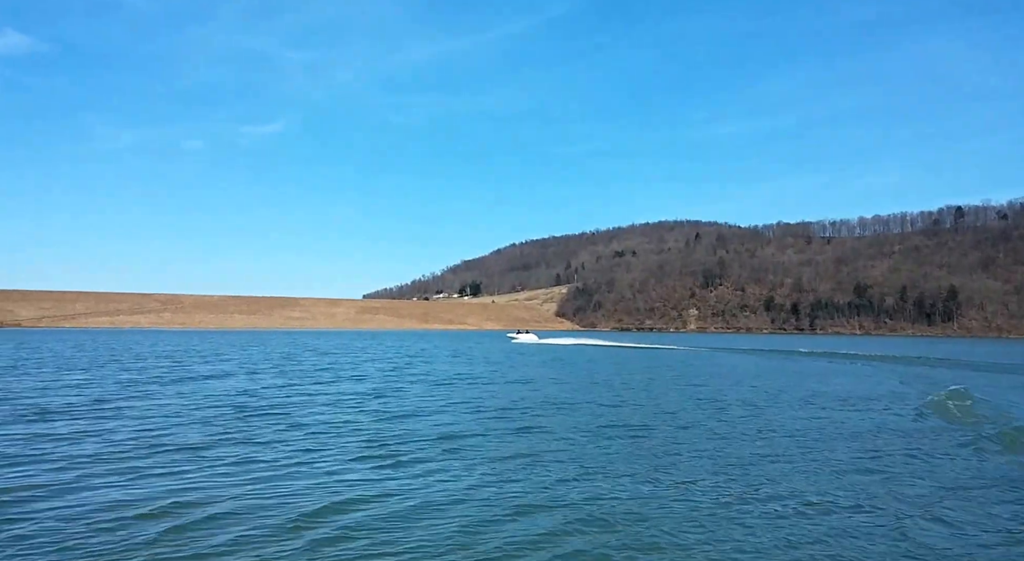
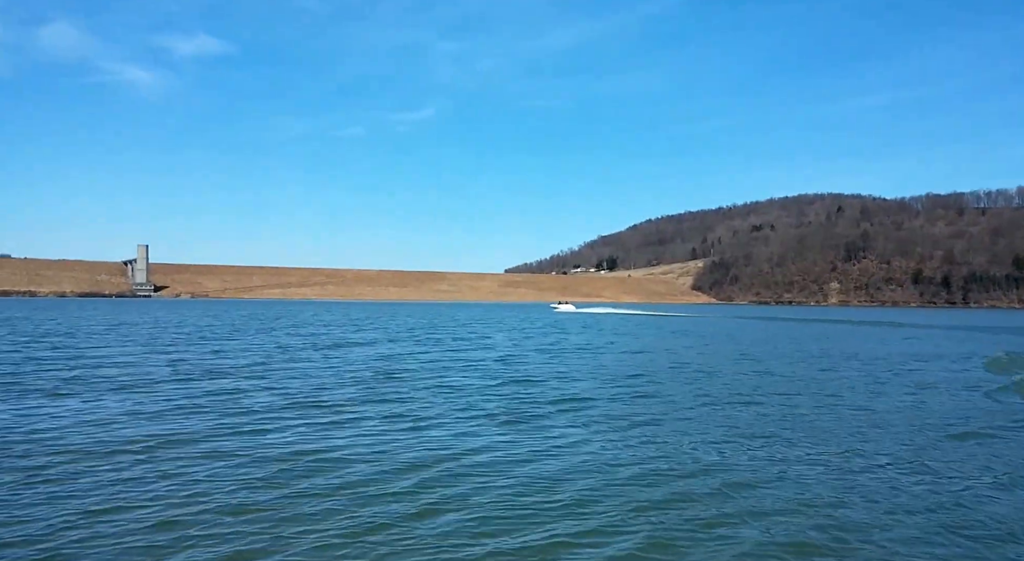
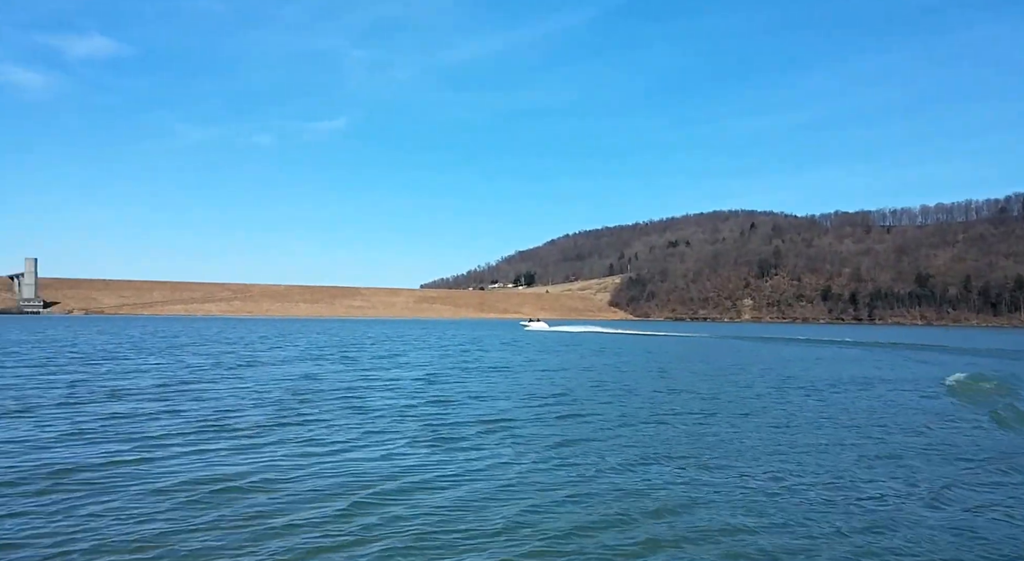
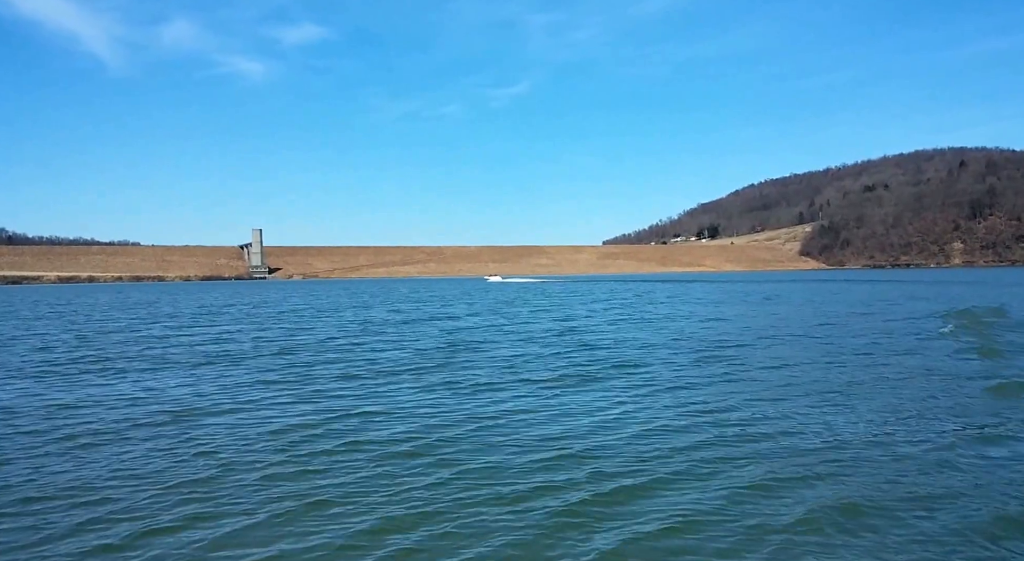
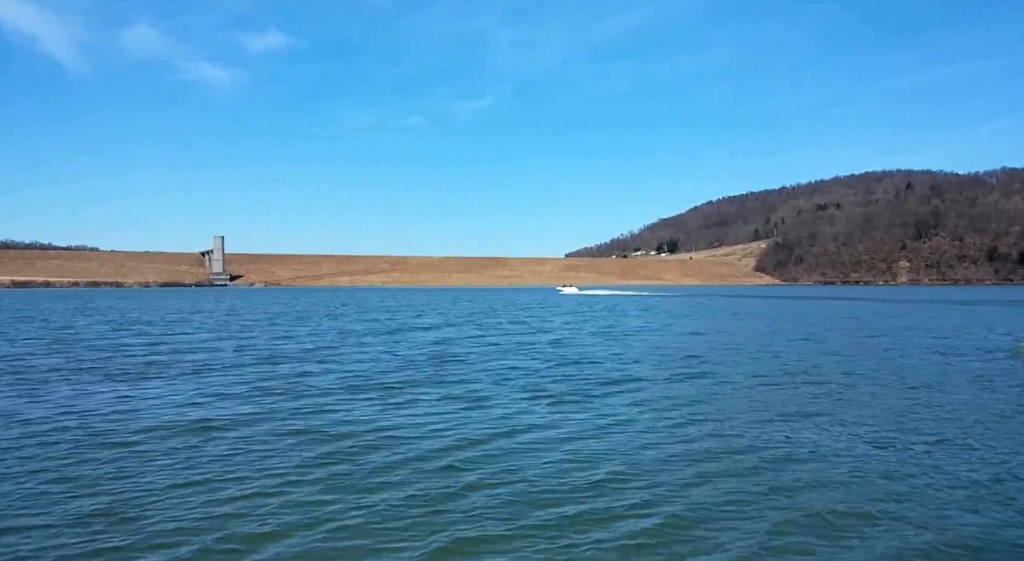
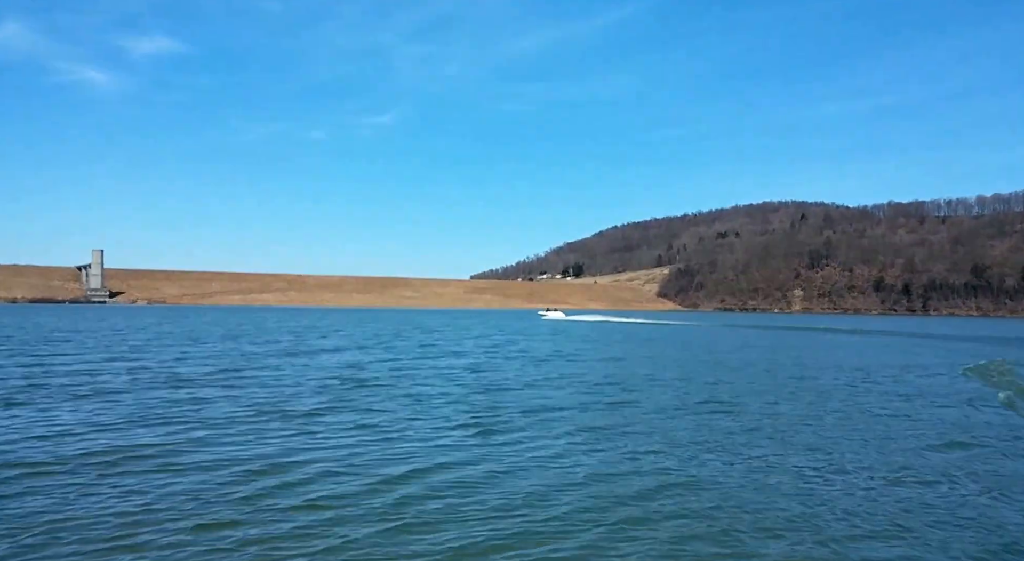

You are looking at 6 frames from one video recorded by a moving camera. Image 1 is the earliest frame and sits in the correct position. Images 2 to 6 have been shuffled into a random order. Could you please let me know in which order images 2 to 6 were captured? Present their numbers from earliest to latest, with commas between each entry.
3, 6, 2, 5, 4
